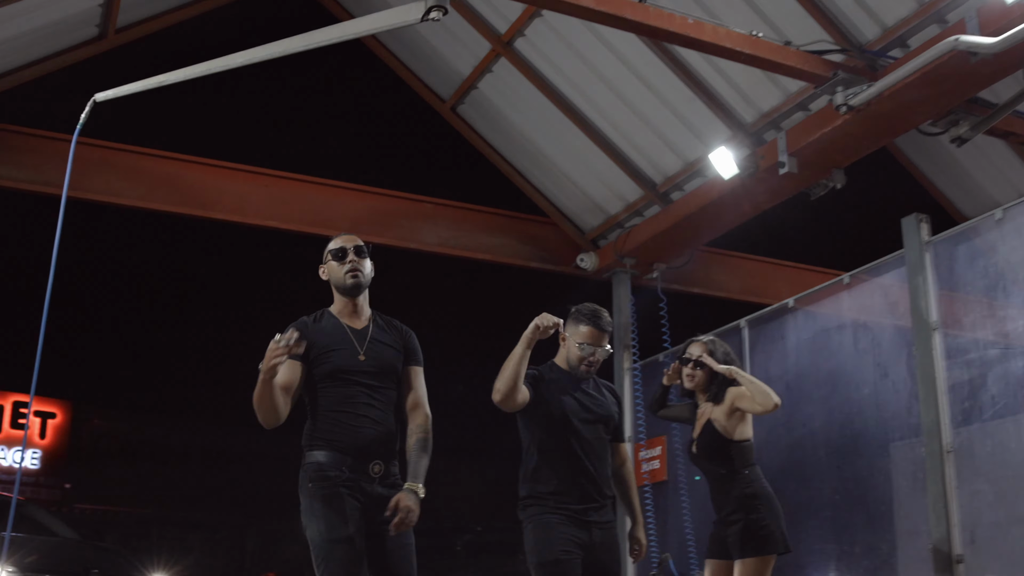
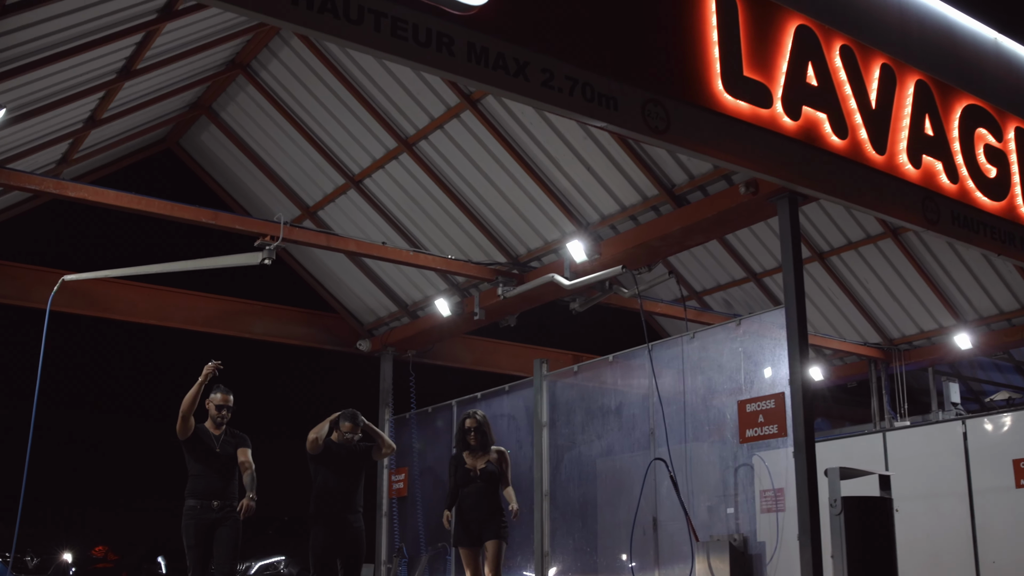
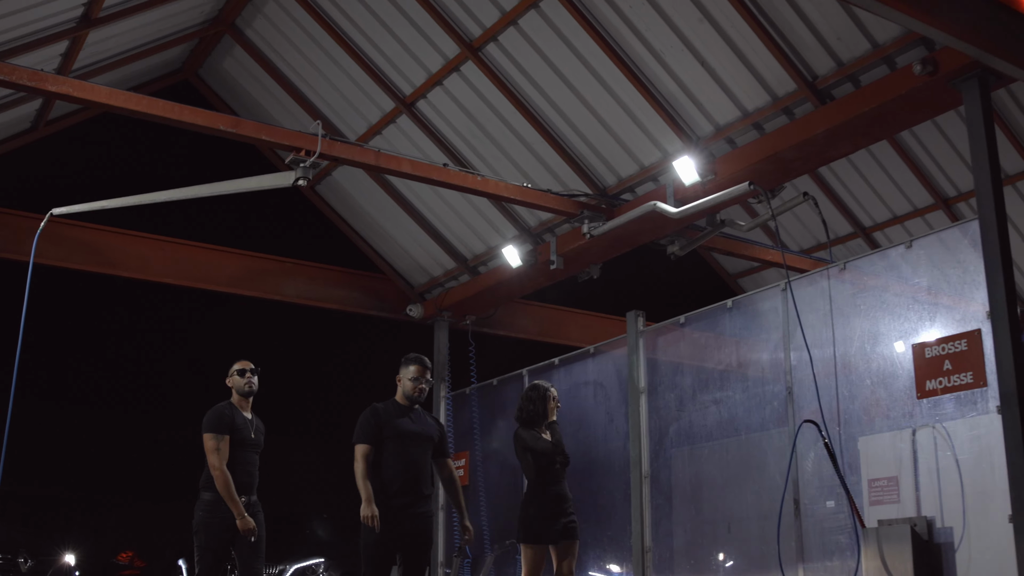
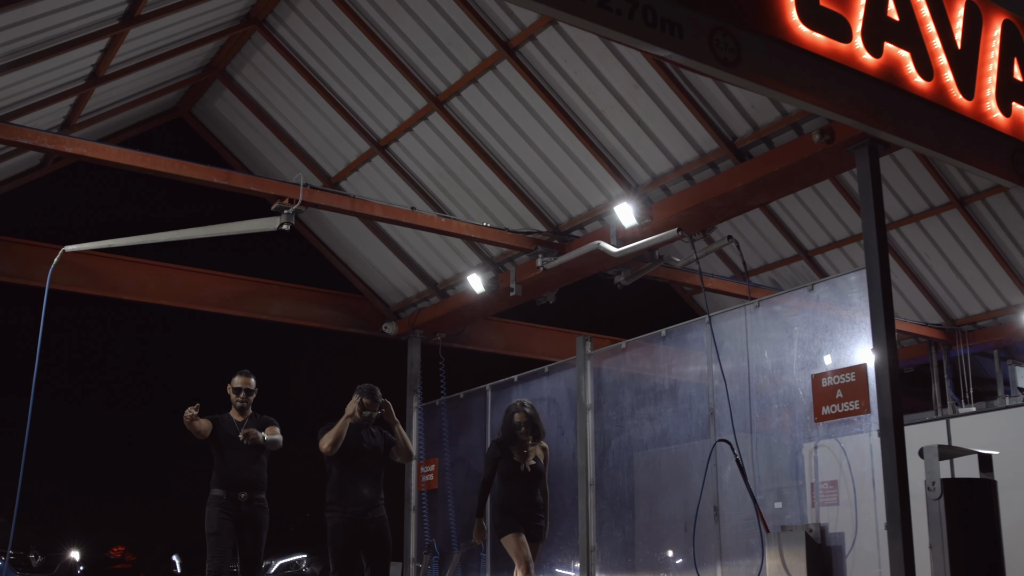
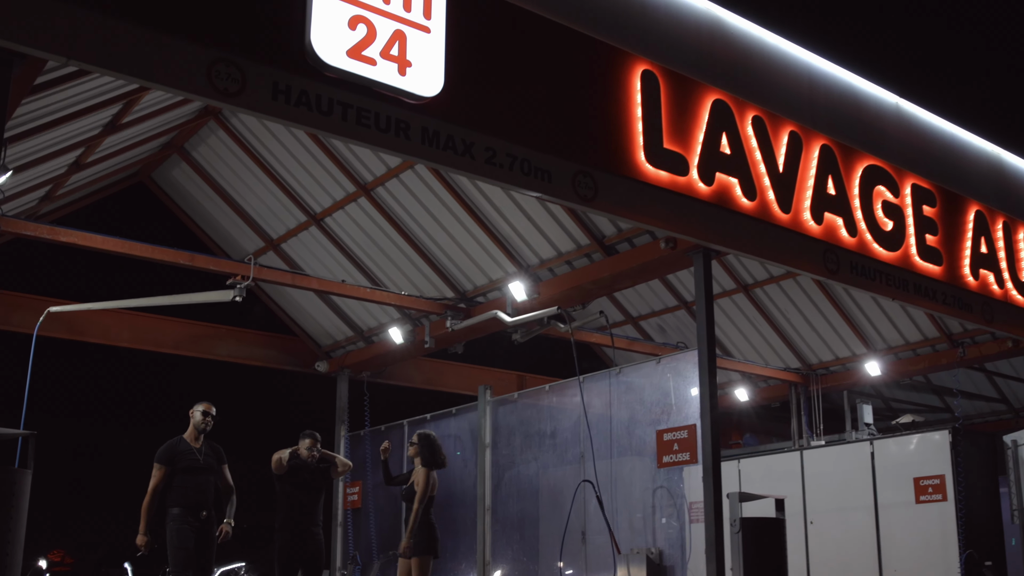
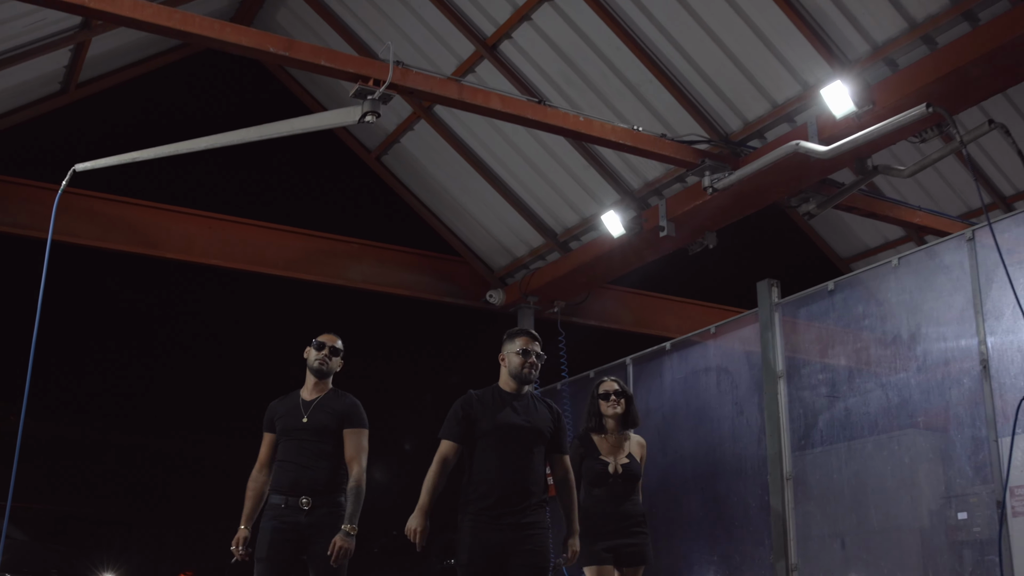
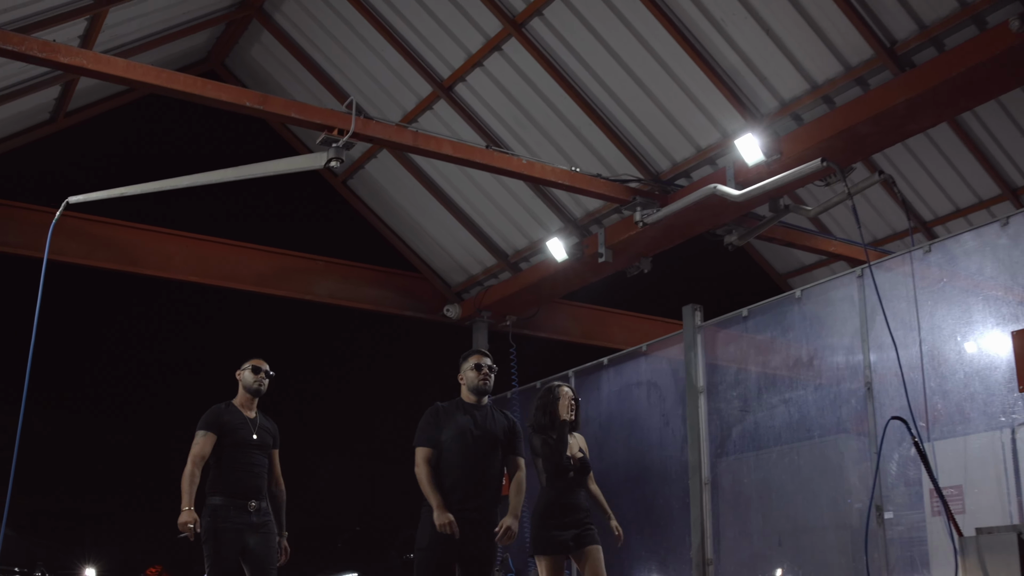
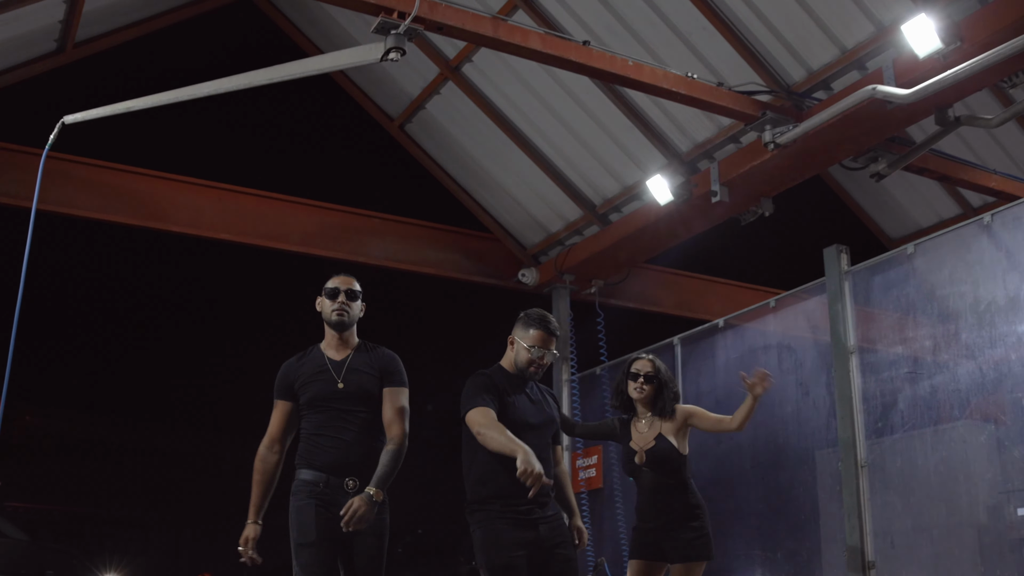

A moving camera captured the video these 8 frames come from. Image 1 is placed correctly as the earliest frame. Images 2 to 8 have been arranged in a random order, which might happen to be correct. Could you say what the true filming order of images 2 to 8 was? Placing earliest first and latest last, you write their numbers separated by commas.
8, 6, 7, 3, 4, 2, 5
